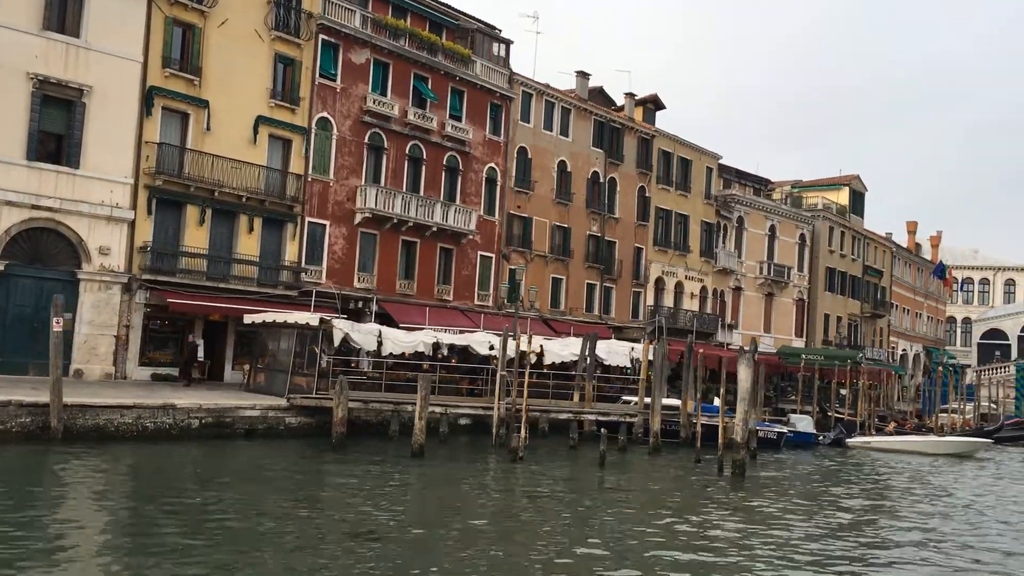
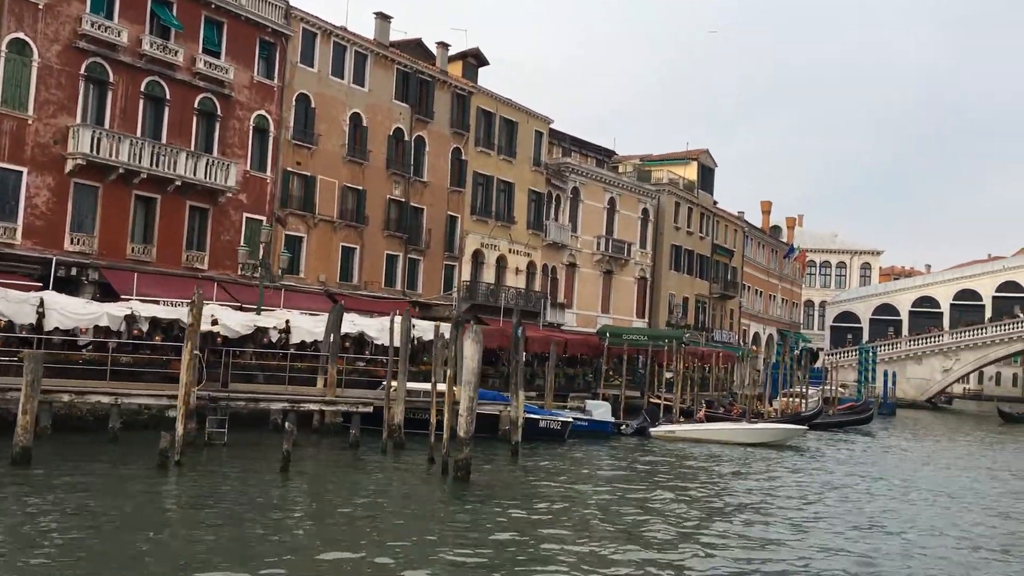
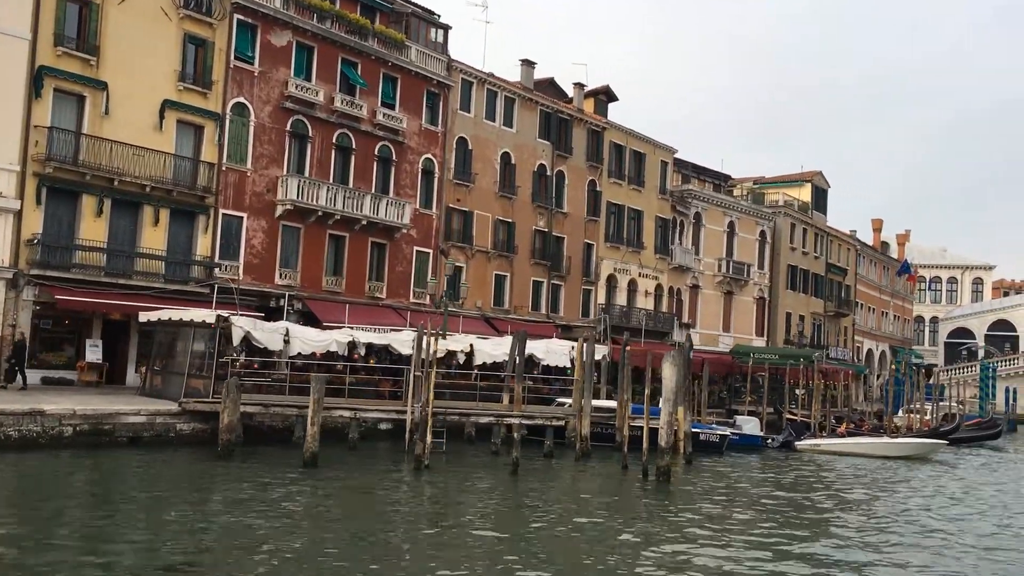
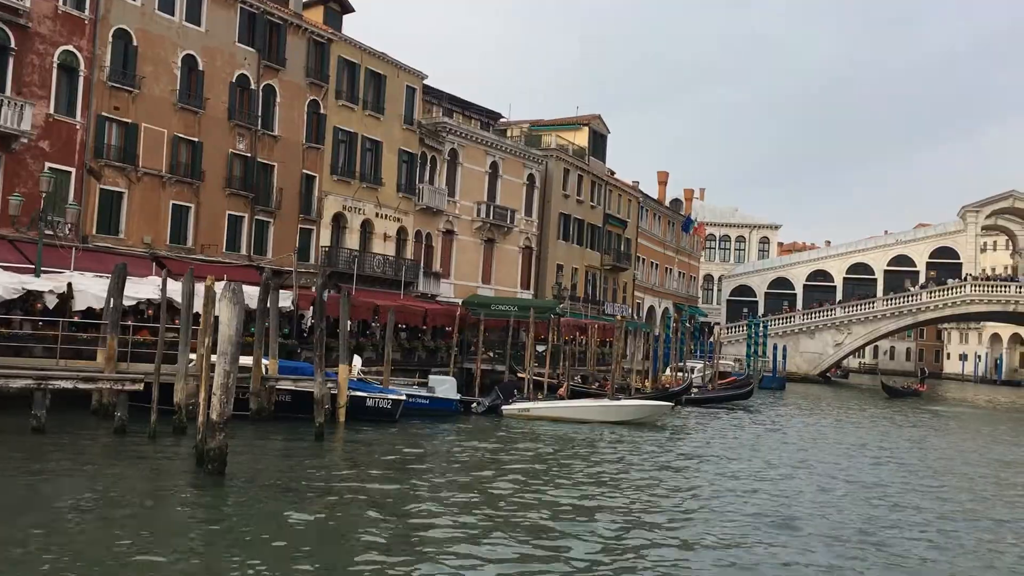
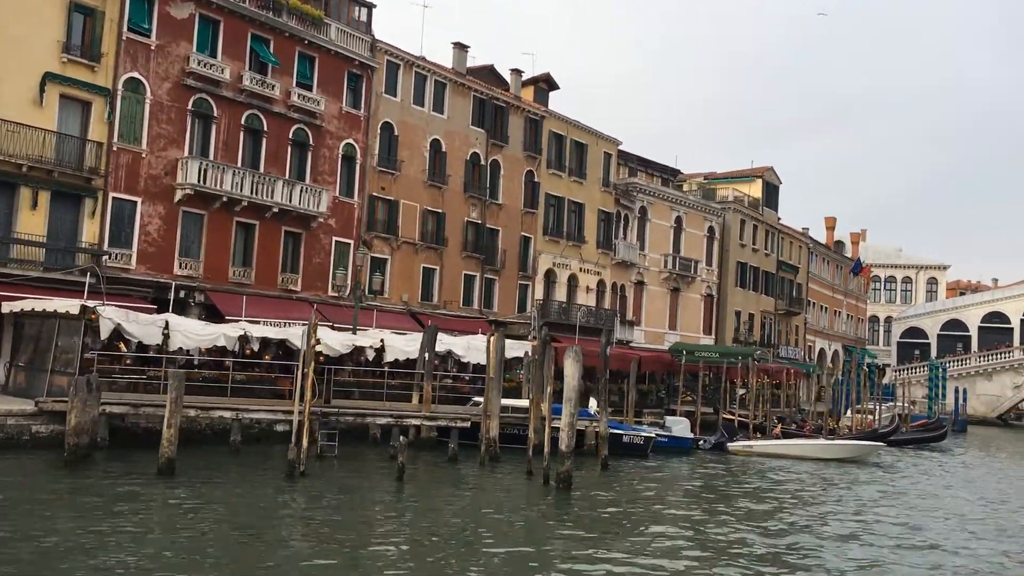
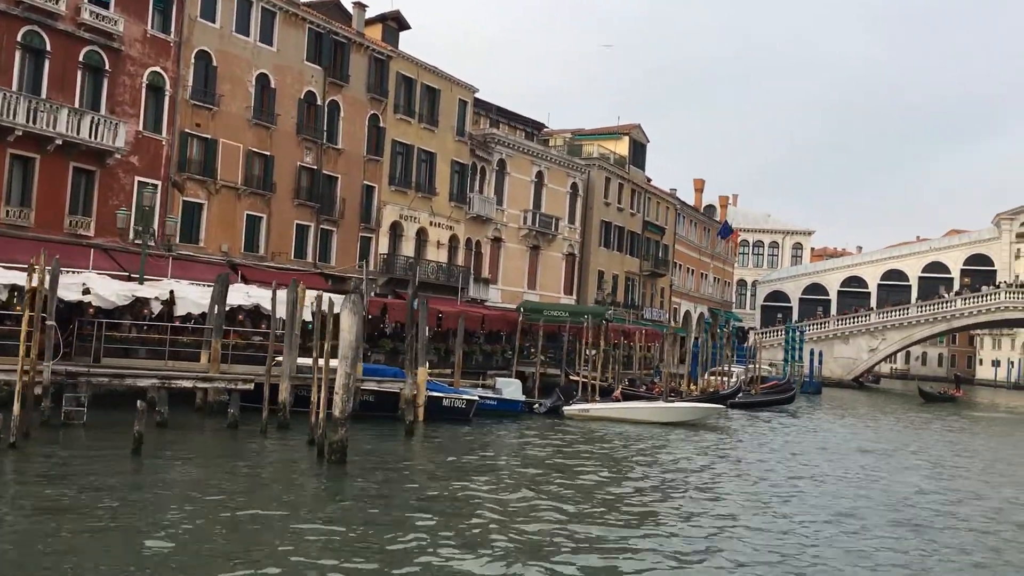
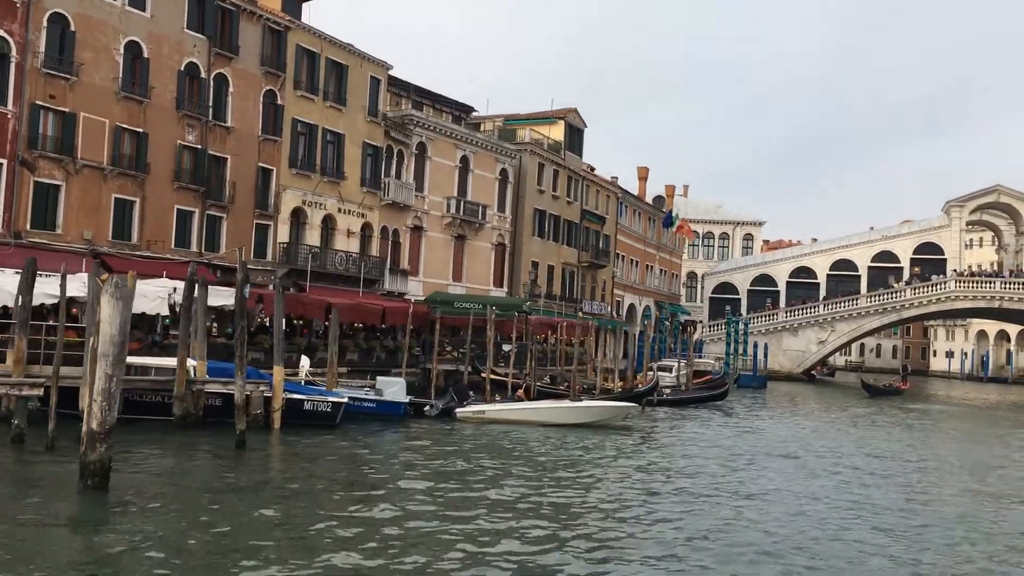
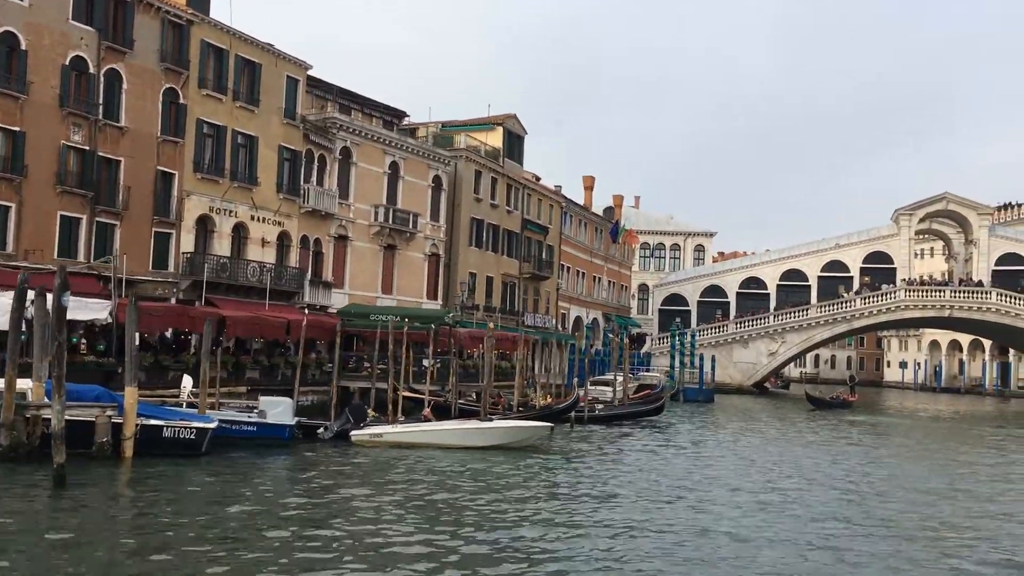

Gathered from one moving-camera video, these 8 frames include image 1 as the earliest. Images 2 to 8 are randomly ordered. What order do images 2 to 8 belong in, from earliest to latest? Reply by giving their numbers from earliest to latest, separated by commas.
3, 5, 2, 6, 4, 7, 8
